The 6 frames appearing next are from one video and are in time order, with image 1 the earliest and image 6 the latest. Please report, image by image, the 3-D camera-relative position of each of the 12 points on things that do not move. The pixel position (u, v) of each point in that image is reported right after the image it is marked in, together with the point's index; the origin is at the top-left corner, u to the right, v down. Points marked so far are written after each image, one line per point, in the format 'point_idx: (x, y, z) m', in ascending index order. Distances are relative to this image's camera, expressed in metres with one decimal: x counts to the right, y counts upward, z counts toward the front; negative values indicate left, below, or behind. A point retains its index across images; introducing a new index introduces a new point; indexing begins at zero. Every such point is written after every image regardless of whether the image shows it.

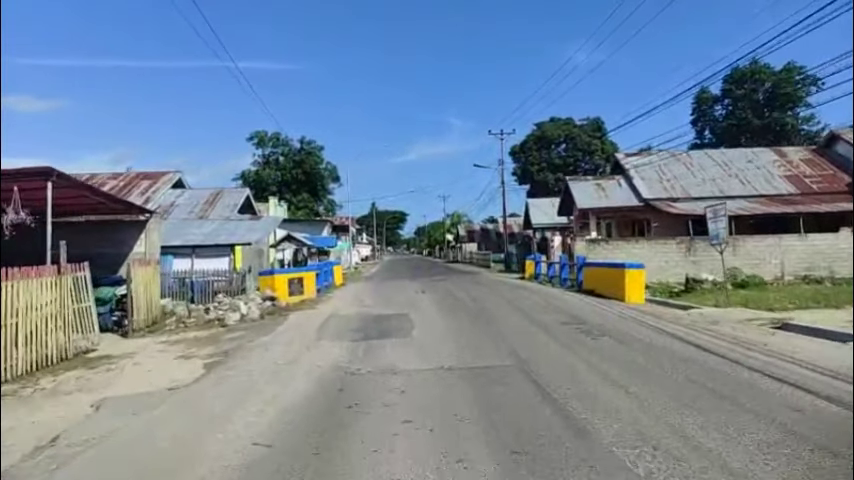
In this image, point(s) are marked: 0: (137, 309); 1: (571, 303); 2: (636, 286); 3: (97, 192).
0: (-5.9, -1.4, +15.3) m
1: (+3.2, -1.5, +16.8) m
2: (+4.9, -1.0, +17.5) m
3: (-6.3, +0.9, +14.1) m
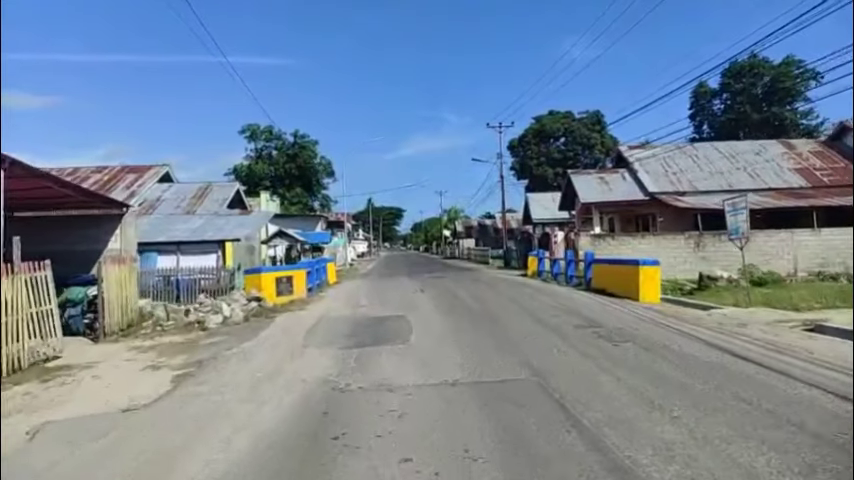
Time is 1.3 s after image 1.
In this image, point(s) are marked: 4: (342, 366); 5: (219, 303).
0: (-6.0, -1.3, +14.0) m
1: (+3.2, -1.3, +15.6) m
2: (+4.9, -0.9, +16.3) m
3: (-6.3, +1.0, +12.8) m
4: (-1.0, -1.5, +8.7) m
5: (-4.1, -1.2, +14.5) m
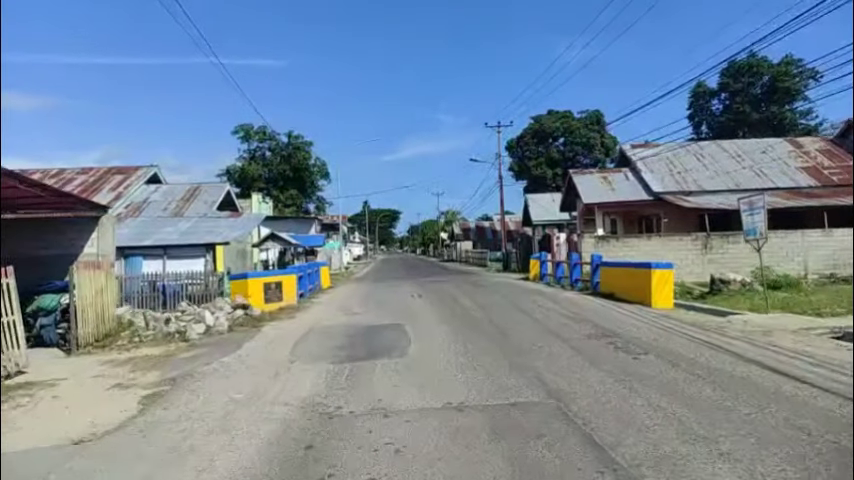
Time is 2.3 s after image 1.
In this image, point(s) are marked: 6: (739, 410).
0: (-6.0, -1.4, +13.0) m
1: (+3.2, -1.4, +14.6) m
2: (+4.9, -1.0, +15.3) m
3: (-6.3, +0.9, +11.8) m
4: (-1.0, -1.5, +7.7) m
5: (-4.1, -1.3, +13.5) m
6: (+2.6, -1.4, +6.1) m
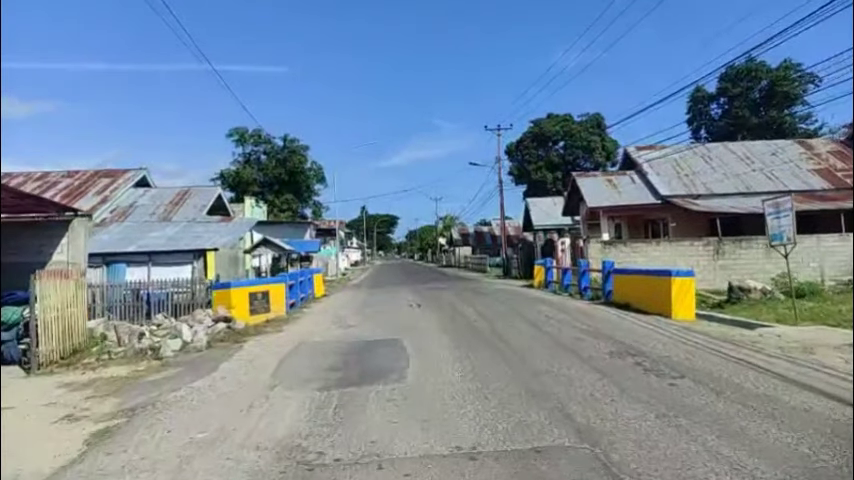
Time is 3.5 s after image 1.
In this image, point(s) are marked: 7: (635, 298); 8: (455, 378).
0: (-6.0, -1.5, +11.7) m
1: (+3.2, -1.5, +13.4) m
2: (+4.9, -1.1, +14.0) m
3: (-6.3, +0.8, +10.6) m
4: (-1.0, -1.6, +6.4) m
5: (-4.1, -1.4, +12.3) m
6: (+2.6, -1.4, +4.9) m
7: (+4.4, -1.2, +15.9) m
8: (+0.3, -1.5, +8.0) m
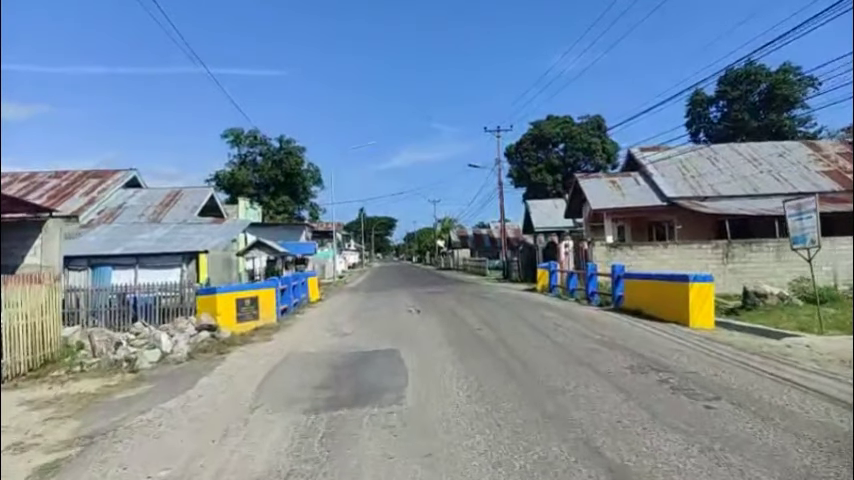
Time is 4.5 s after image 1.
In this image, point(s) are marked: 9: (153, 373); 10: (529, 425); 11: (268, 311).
0: (-6.0, -1.5, +10.8) m
1: (+3.2, -1.5, +12.4) m
2: (+4.9, -1.1, +13.1) m
3: (-6.3, +0.8, +9.6) m
4: (-1.0, -1.6, +5.5) m
5: (-4.1, -1.4, +11.3) m
6: (+2.6, -1.5, +4.0) m
7: (+4.4, -1.3, +15.0) m
8: (+0.3, -1.5, +7.1) m
9: (-3.6, -1.8, +10.0) m
10: (+0.8, -1.5, +6.1) m
11: (-3.1, -1.4, +14.8) m
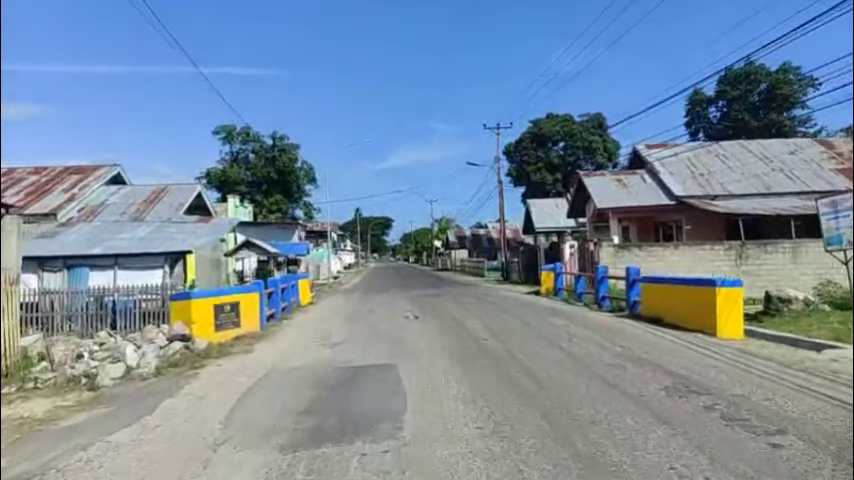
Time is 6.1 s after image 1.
0: (-6.0, -1.5, +9.5) m
1: (+3.2, -1.5, +11.2) m
2: (+4.9, -1.1, +11.9) m
3: (-6.3, +0.8, +8.3) m
4: (-0.9, -1.6, +4.2) m
5: (-4.1, -1.4, +10.0) m
6: (+2.6, -1.5, +2.7) m
7: (+4.4, -1.3, +13.7) m
8: (+0.3, -1.5, +5.8) m
9: (-3.6, -1.7, +8.7) m
10: (+0.9, -1.5, +4.9) m
11: (-3.2, -1.4, +13.5) m
